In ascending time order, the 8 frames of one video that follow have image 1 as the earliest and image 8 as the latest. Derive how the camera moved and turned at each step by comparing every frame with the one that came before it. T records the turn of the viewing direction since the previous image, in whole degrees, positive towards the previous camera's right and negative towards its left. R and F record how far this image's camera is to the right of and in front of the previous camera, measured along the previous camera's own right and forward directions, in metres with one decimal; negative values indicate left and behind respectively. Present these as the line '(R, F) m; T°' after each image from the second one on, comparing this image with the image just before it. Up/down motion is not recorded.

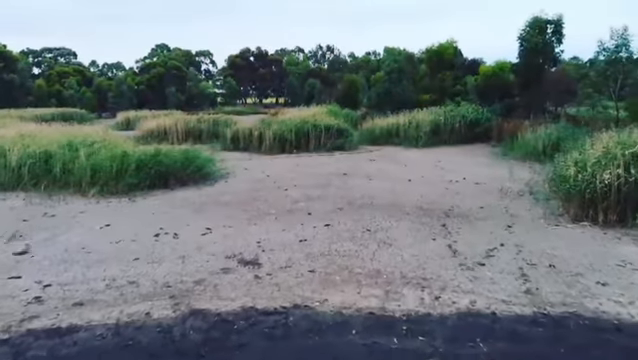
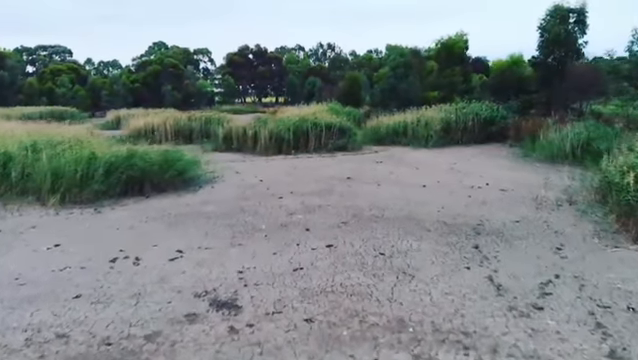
(0.0, +1.2) m; 0°
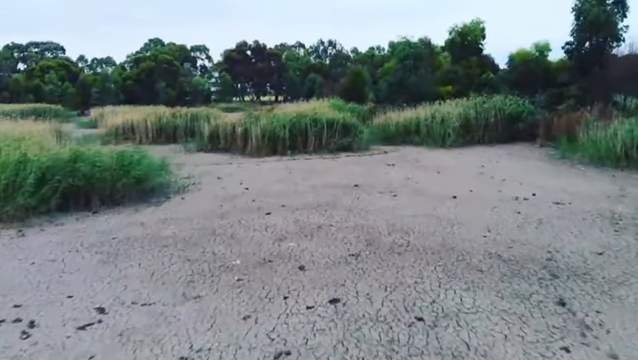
(0.0, +1.6) m; 0°
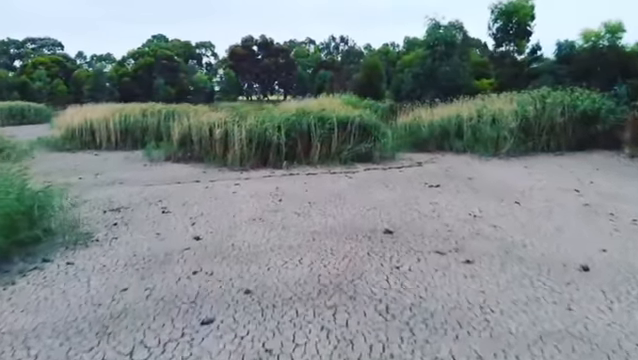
(0.0, +2.7) m; -1°
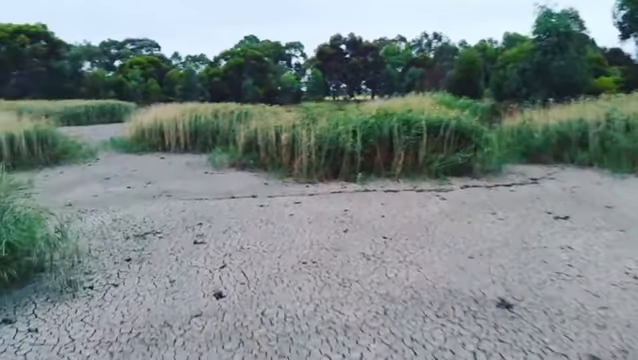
(0.0, +1.2) m; -9°
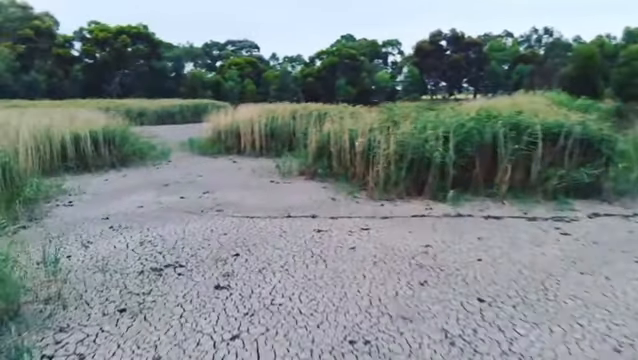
(+0.1, +1.0) m; -10°
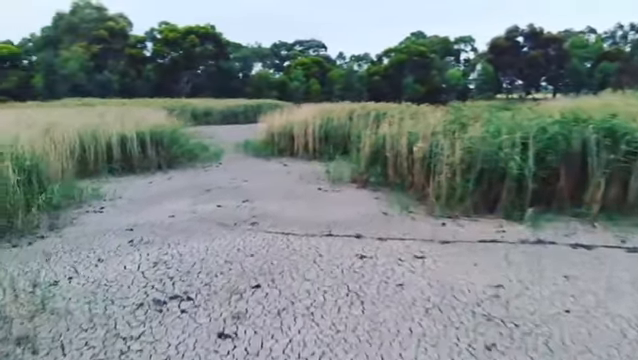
(+0.1, +0.6) m; -7°
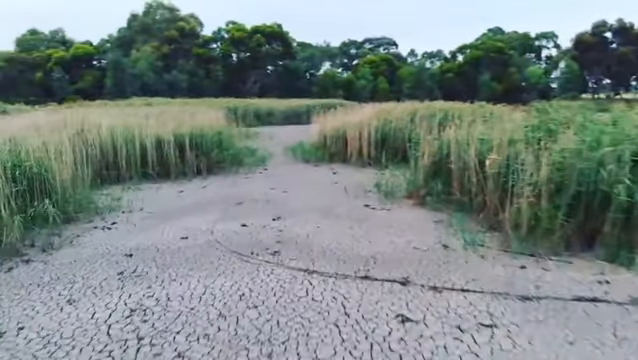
(+0.2, +0.8) m; -7°
